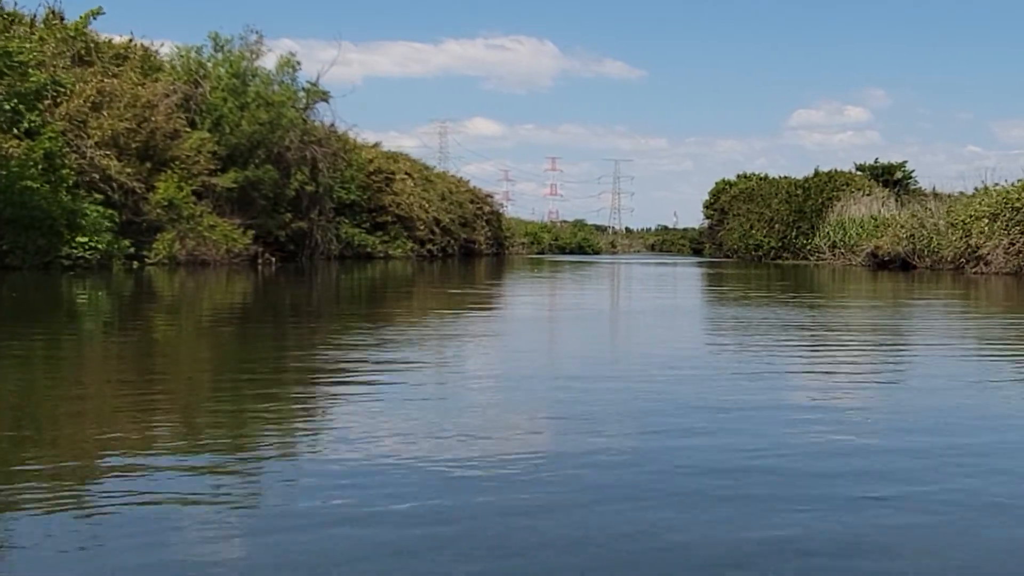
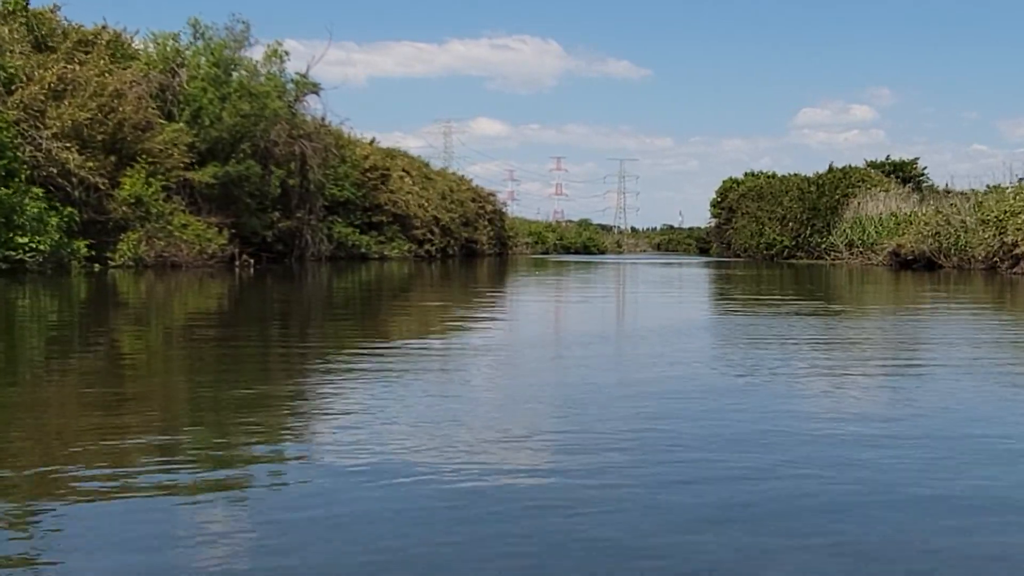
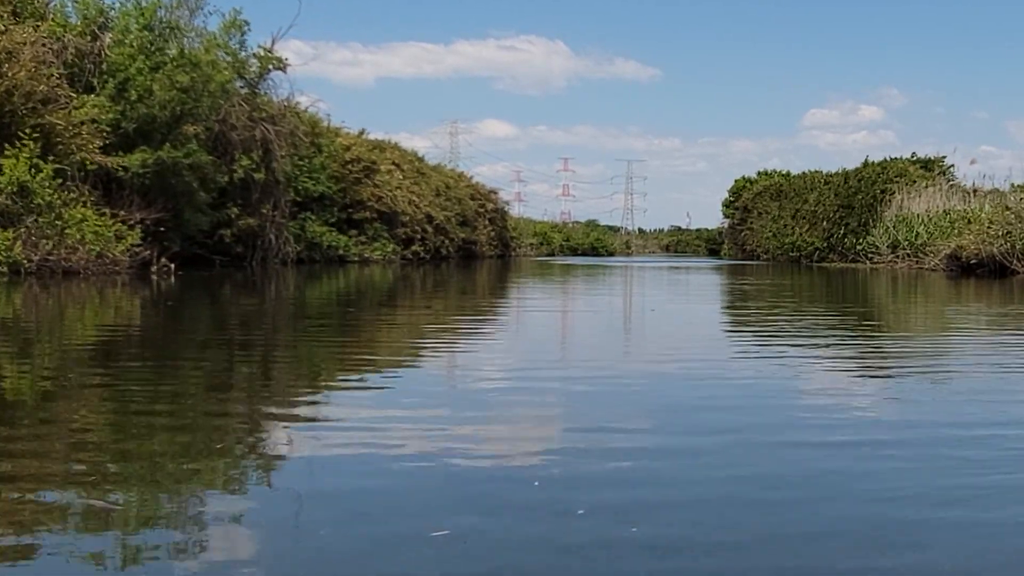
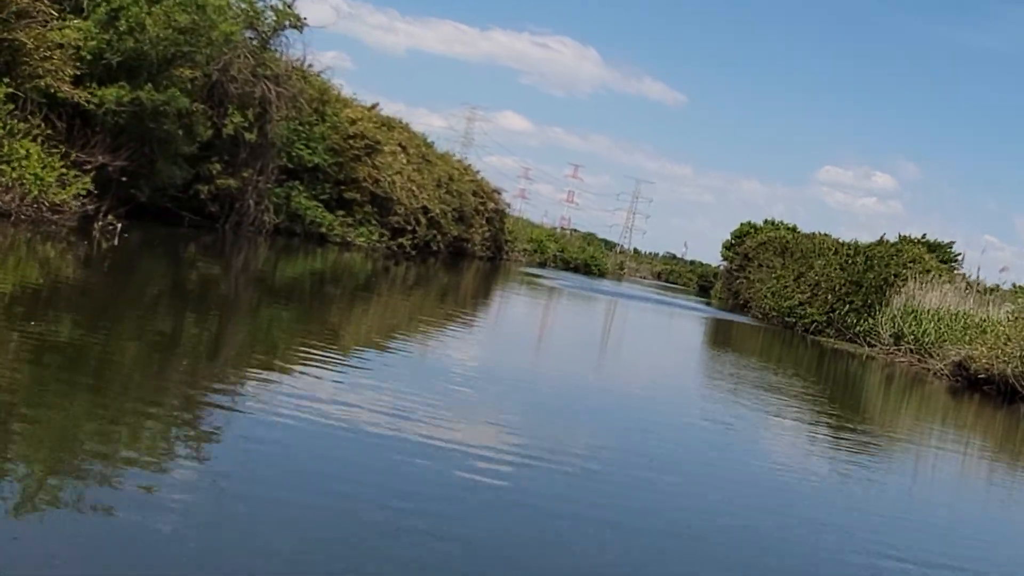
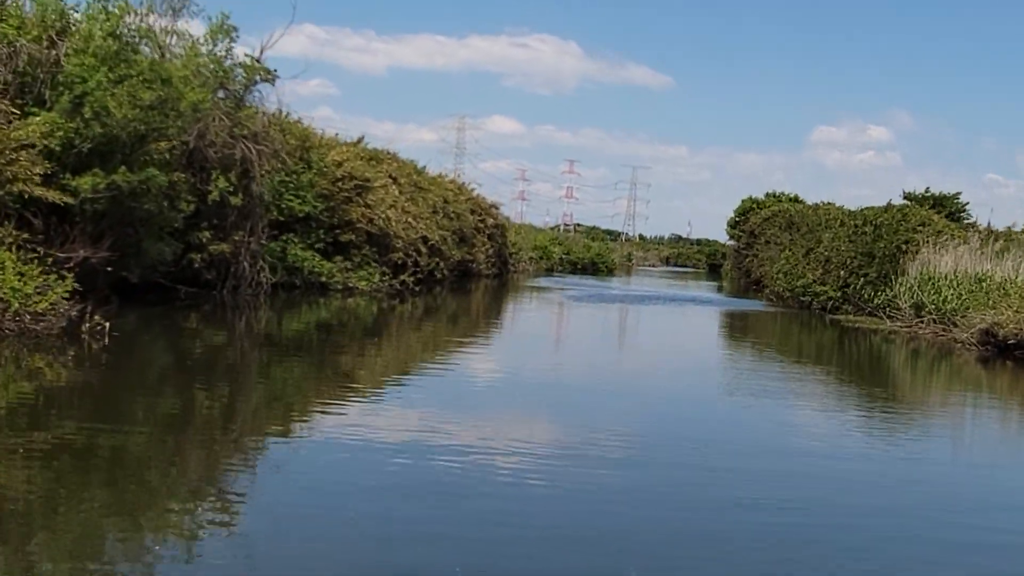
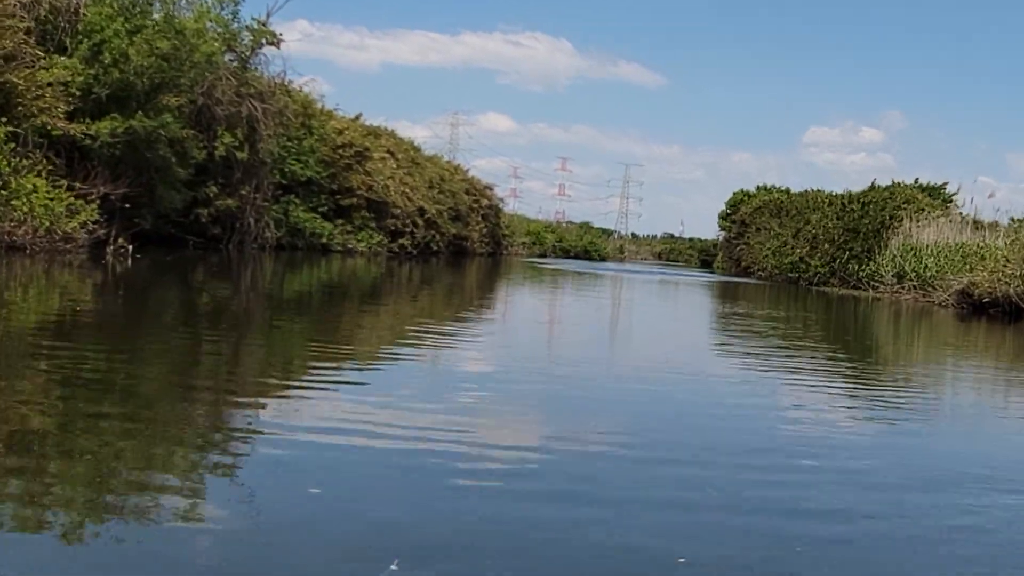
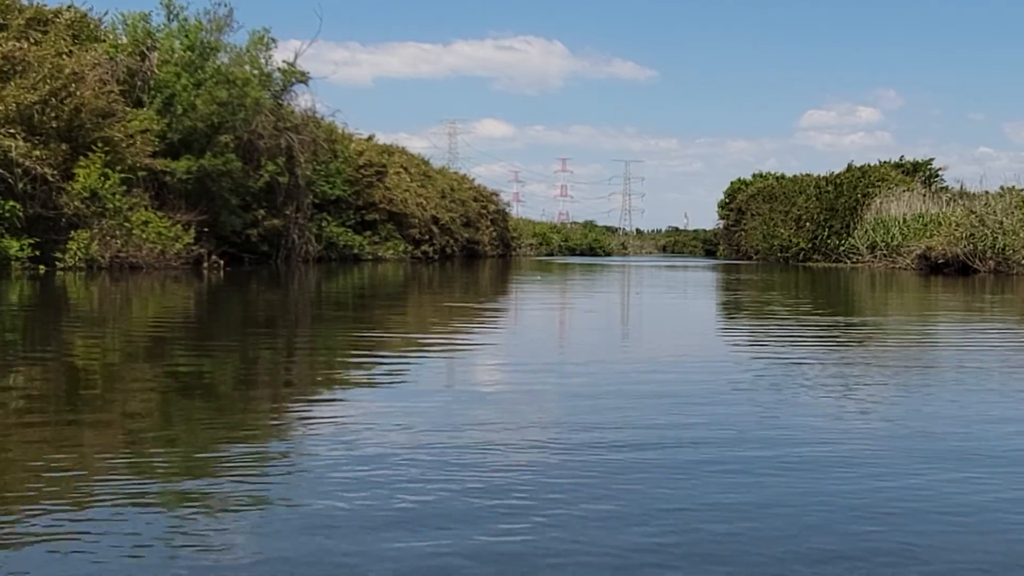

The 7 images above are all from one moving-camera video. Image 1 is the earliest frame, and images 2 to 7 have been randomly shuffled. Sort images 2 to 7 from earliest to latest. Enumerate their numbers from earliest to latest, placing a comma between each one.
2, 7, 3, 6, 4, 5
